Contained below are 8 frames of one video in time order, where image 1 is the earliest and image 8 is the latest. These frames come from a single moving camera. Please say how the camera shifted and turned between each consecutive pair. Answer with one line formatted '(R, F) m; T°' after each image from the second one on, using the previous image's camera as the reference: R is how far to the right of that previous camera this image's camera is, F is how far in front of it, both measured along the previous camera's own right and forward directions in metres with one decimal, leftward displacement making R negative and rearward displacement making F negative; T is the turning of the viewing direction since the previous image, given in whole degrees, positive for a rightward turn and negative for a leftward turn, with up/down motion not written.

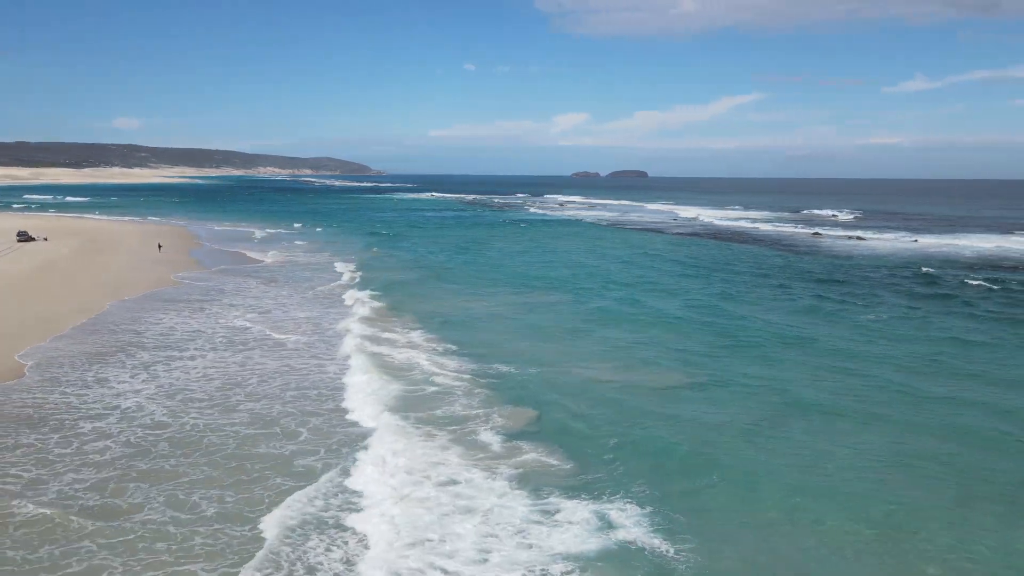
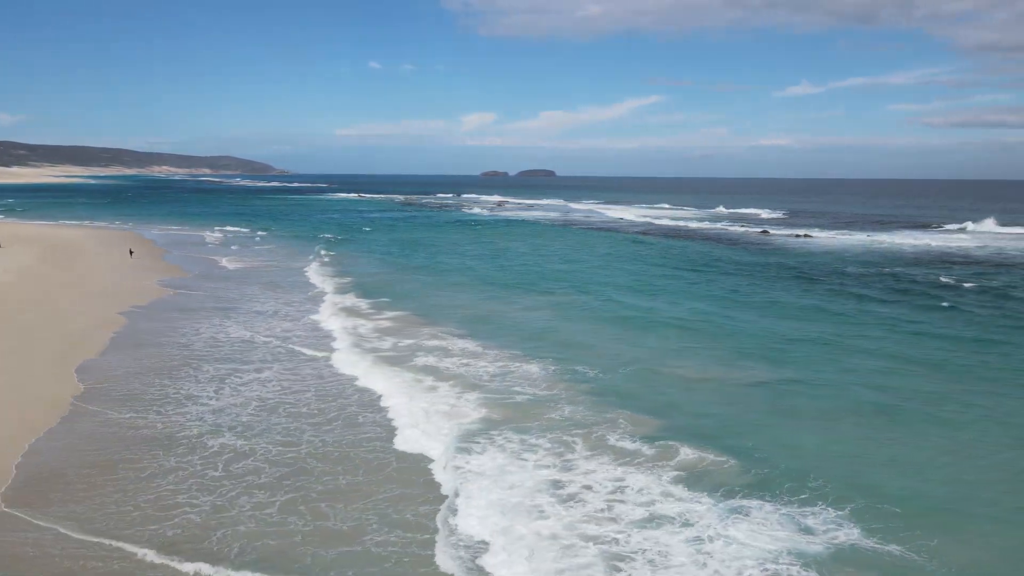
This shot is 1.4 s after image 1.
(-2.1, +0.2) m; +6°
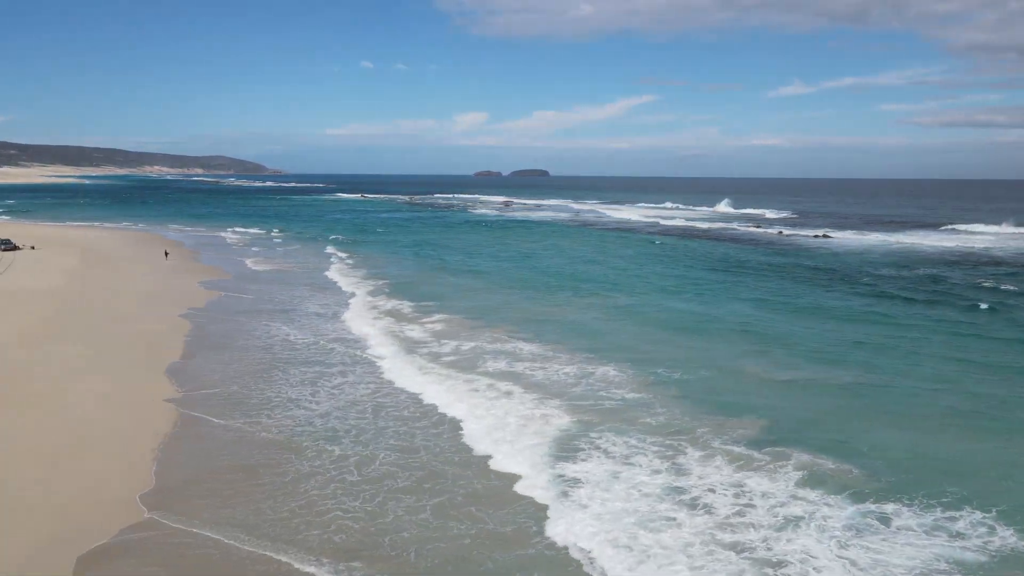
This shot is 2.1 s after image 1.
(-1.1, -0.1) m; 0°
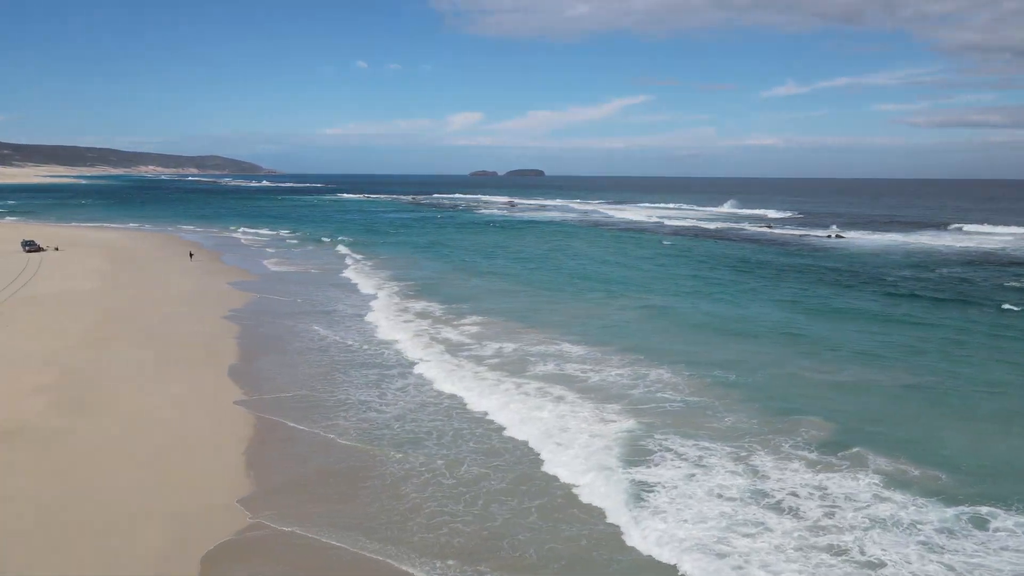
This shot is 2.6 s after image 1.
(-0.8, -0.1) m; 0°
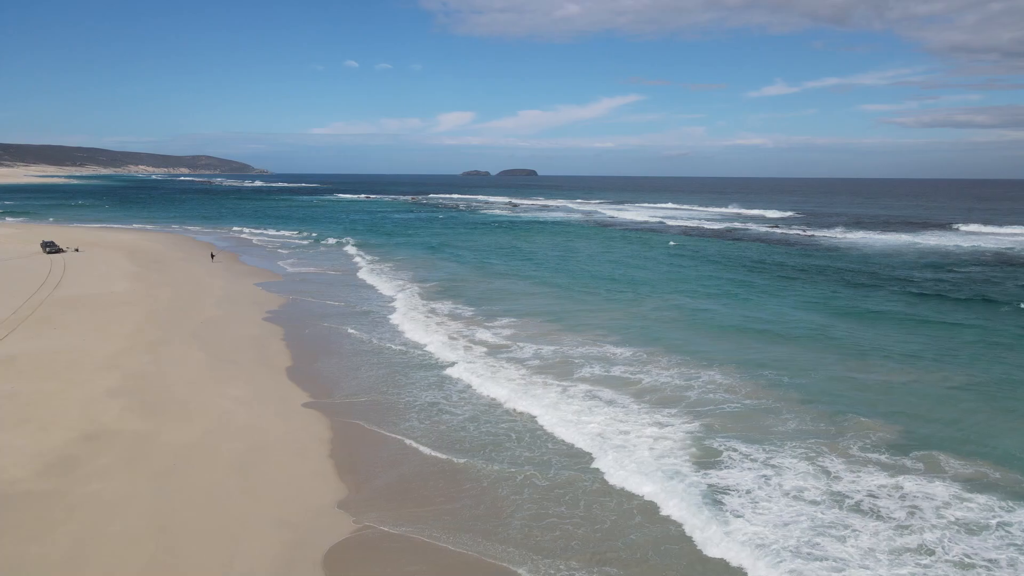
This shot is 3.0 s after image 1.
(-0.8, -0.1) m; 0°
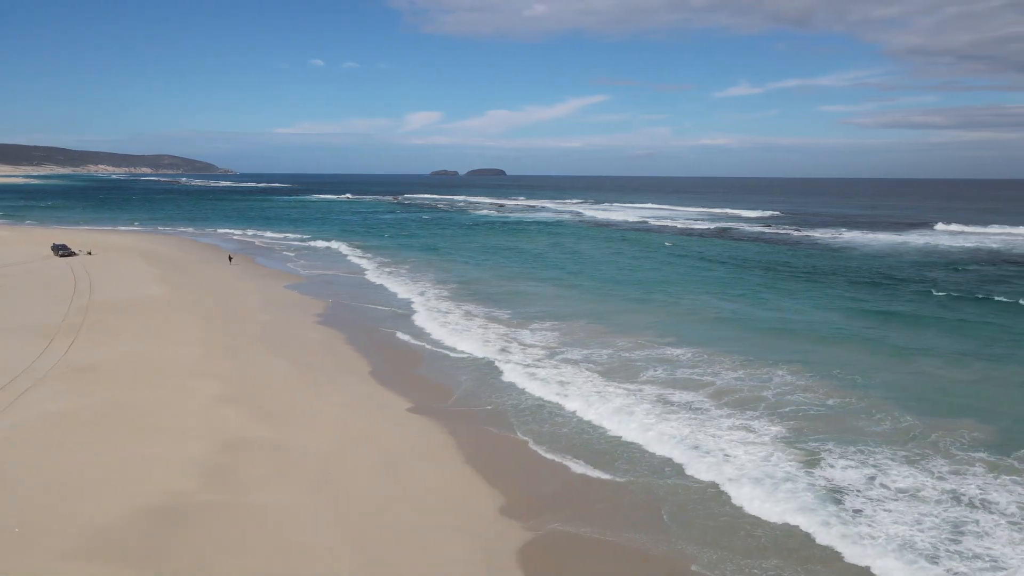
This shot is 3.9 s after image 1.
(-1.5, -0.1) m; +2°
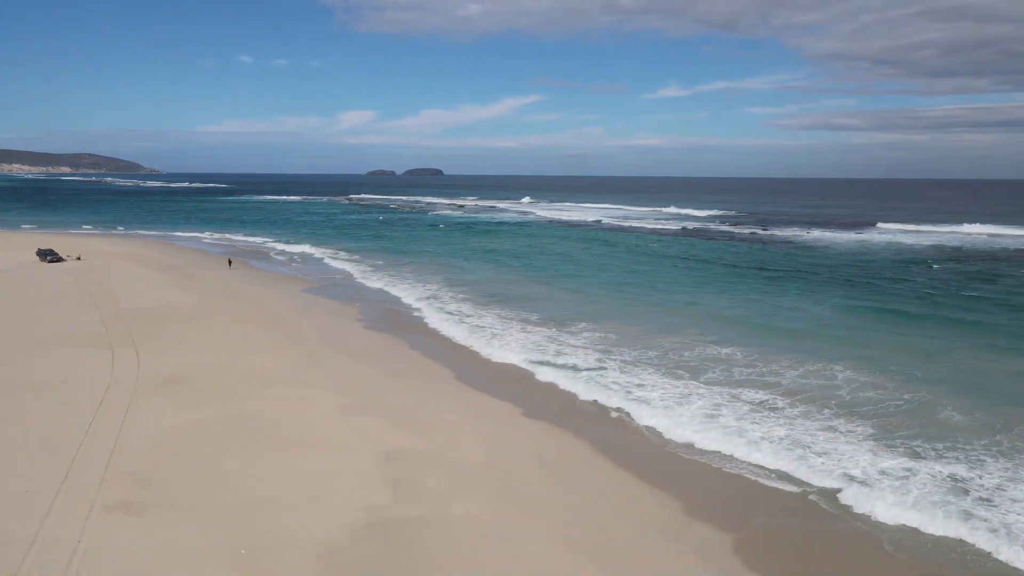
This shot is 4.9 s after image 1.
(-2.0, -0.1) m; +4°
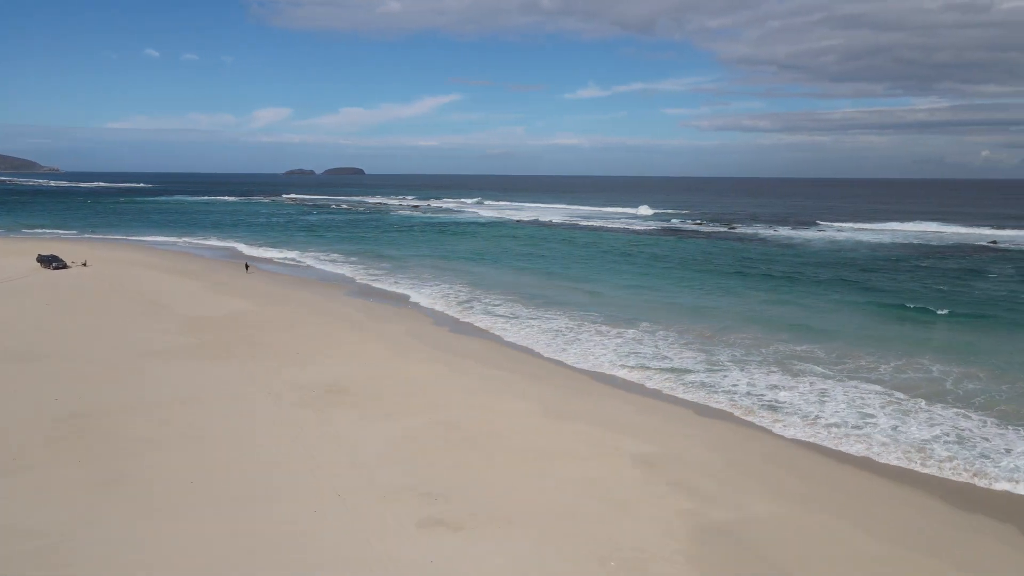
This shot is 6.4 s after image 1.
(-3.0, 0.0) m; +5°
